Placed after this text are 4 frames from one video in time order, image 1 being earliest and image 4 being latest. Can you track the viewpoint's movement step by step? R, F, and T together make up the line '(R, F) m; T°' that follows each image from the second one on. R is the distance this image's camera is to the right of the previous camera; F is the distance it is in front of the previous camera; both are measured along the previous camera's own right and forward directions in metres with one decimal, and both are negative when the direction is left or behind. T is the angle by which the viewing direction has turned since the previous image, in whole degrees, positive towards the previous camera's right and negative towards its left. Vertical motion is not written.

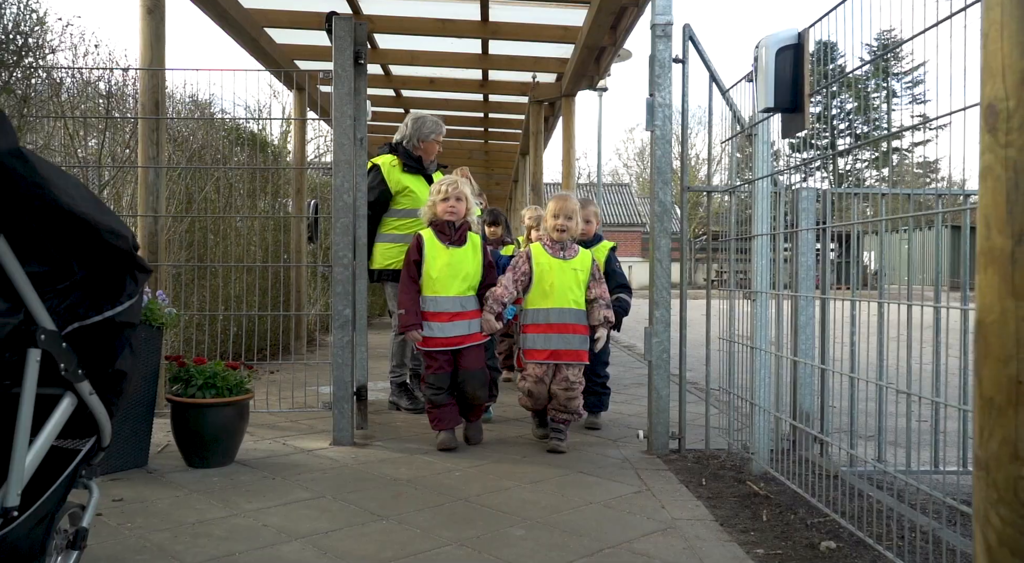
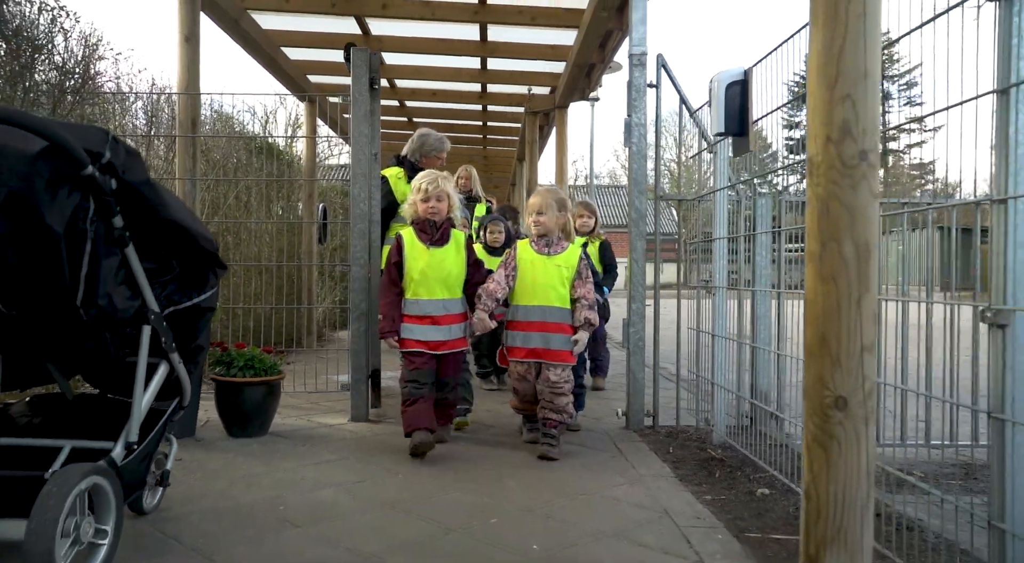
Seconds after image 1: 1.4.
(0.0, -0.7) m; 0°
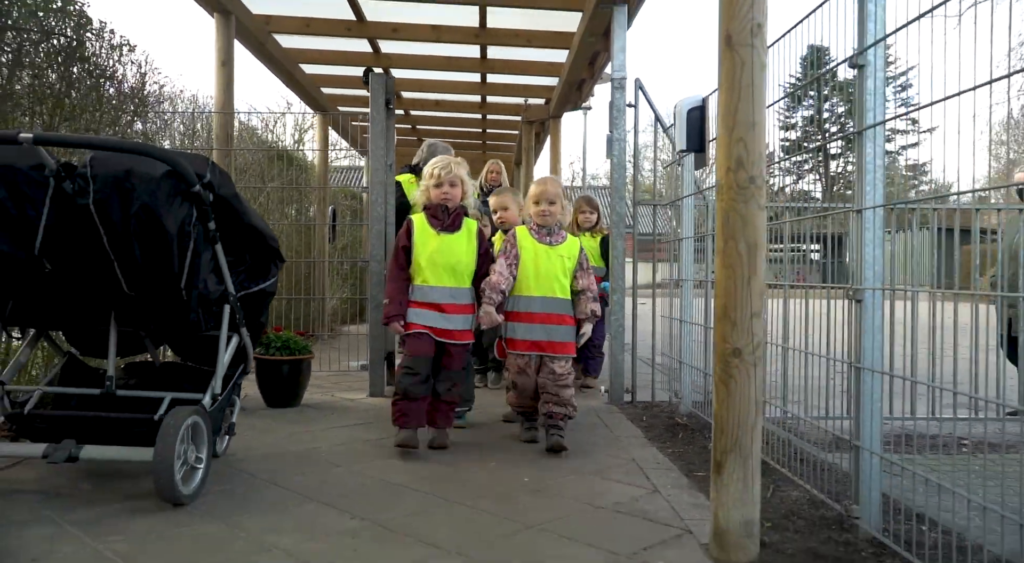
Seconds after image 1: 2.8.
(0.0, -0.8) m; 0°
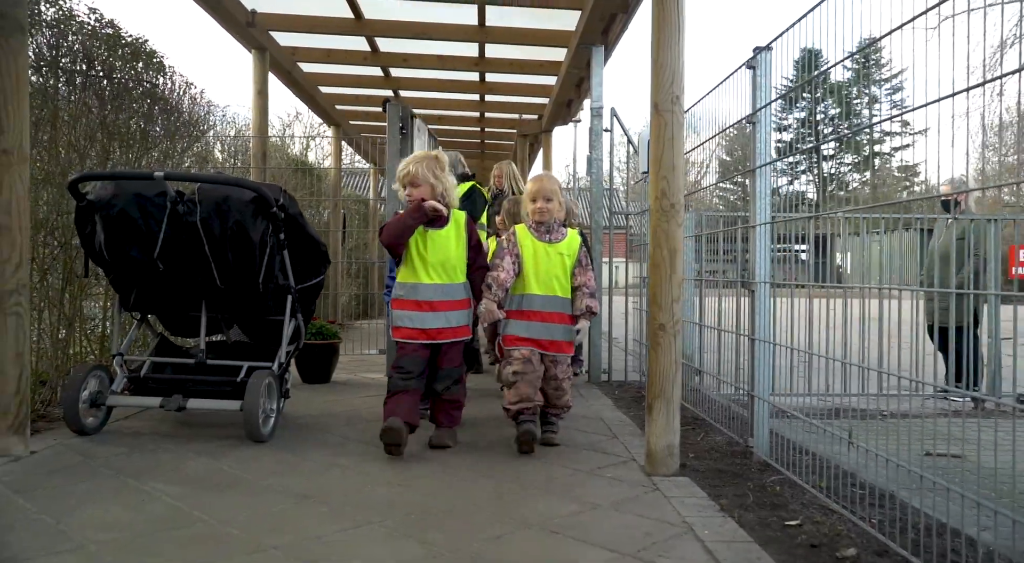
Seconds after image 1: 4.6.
(0.0, -1.1) m; 0°
